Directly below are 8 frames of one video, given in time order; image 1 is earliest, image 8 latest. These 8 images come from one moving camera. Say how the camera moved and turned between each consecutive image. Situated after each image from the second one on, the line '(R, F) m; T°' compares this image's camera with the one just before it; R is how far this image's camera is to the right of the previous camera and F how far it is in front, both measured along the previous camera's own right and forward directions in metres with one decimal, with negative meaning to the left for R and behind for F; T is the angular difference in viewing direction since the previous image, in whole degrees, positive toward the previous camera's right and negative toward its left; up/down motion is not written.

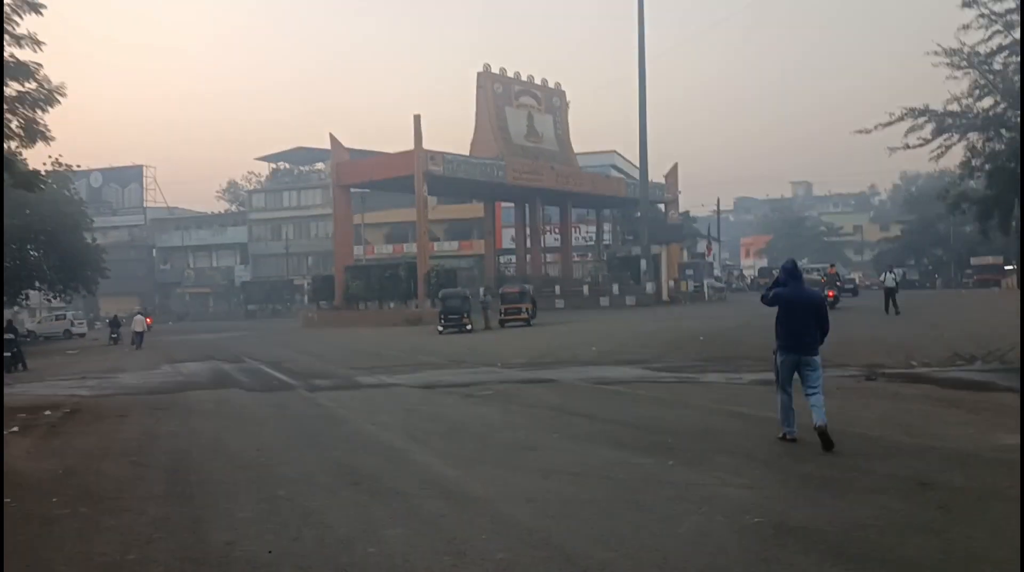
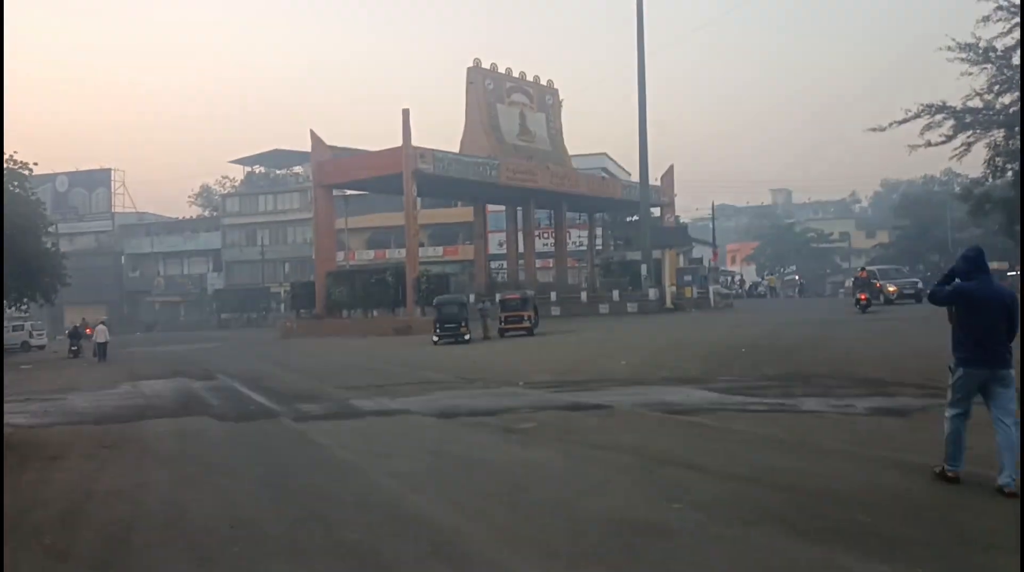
(-1.0, +3.2) m; +2°
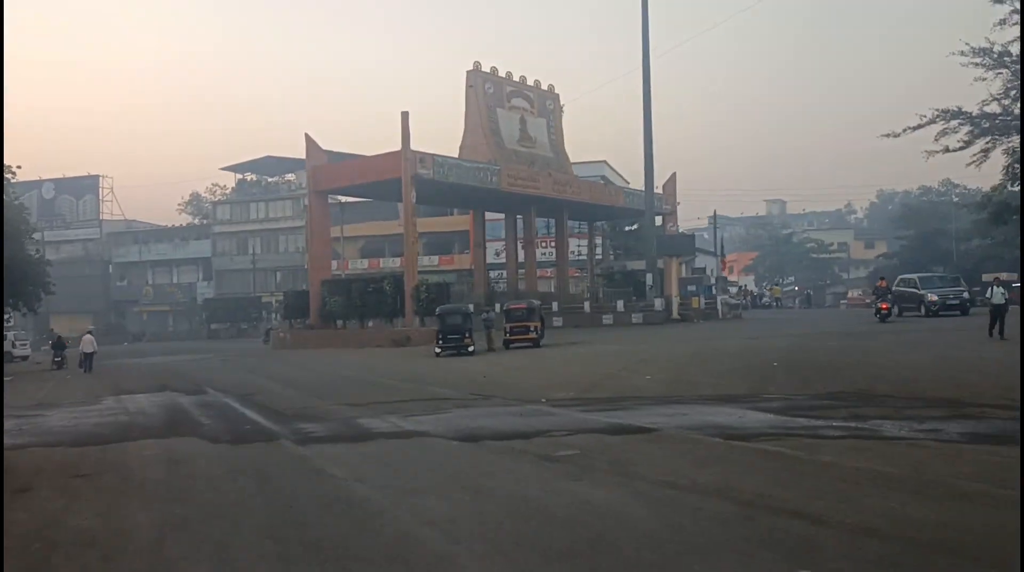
(-0.6, +1.6) m; +1°
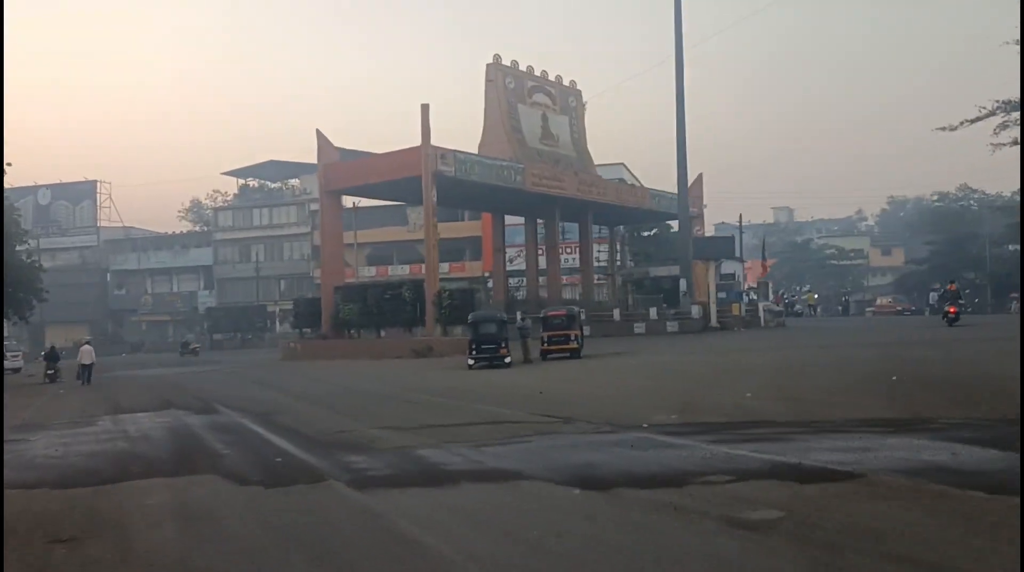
(-1.4, +3.1) m; 0°
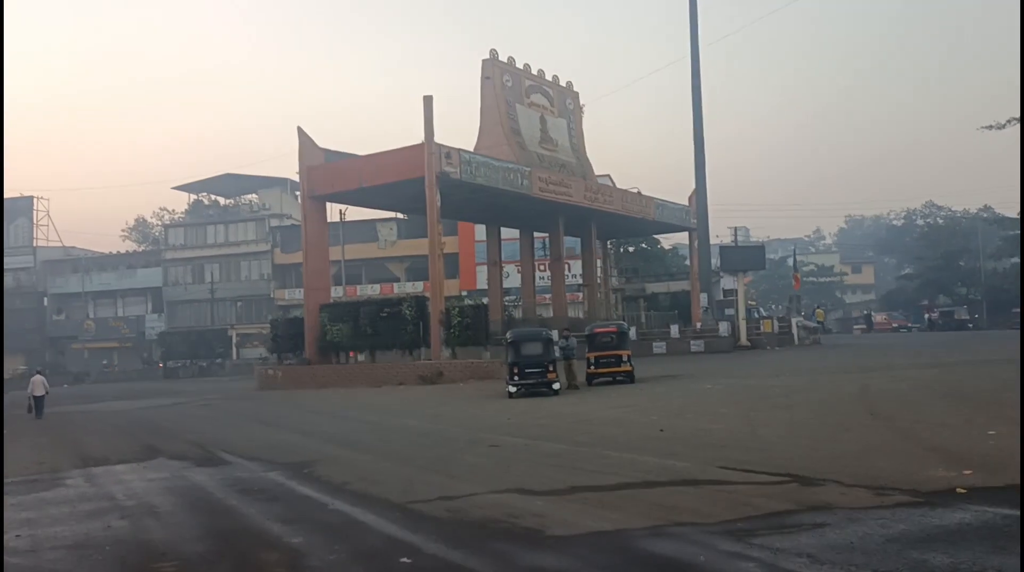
(-2.9, +4.7) m; +4°
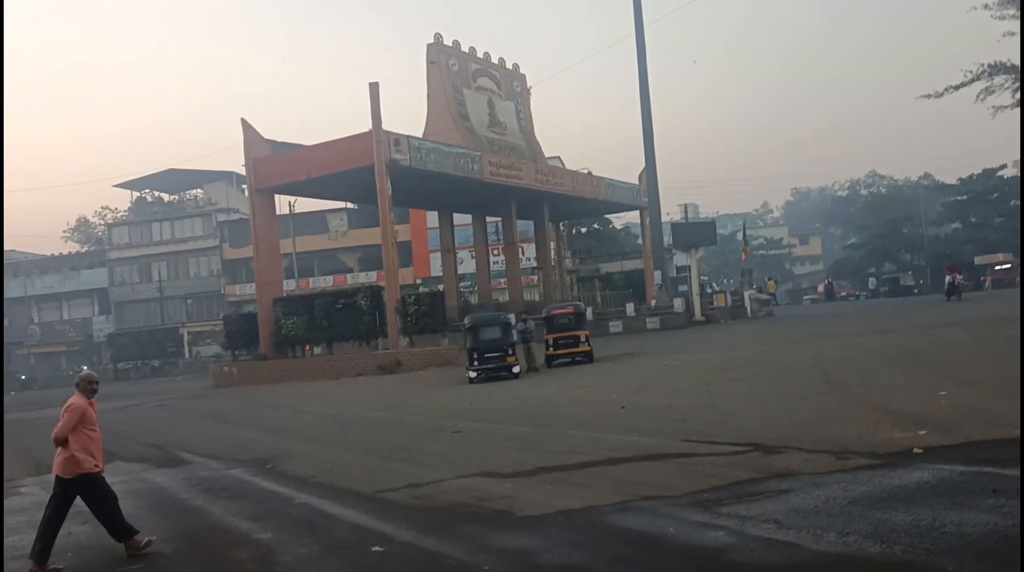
(-0.1, 0.0) m; +3°
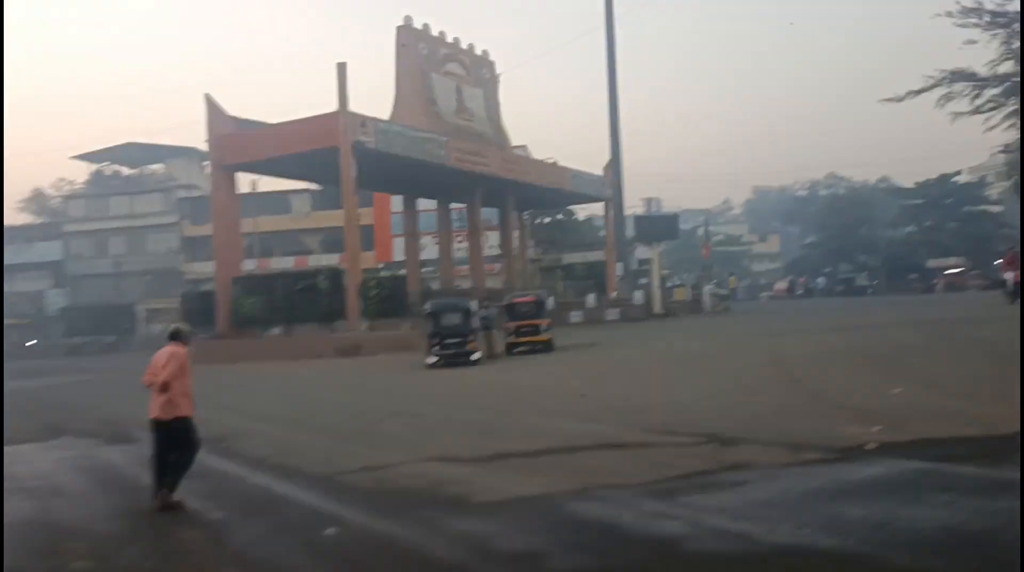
(0.0, 0.0) m; +3°
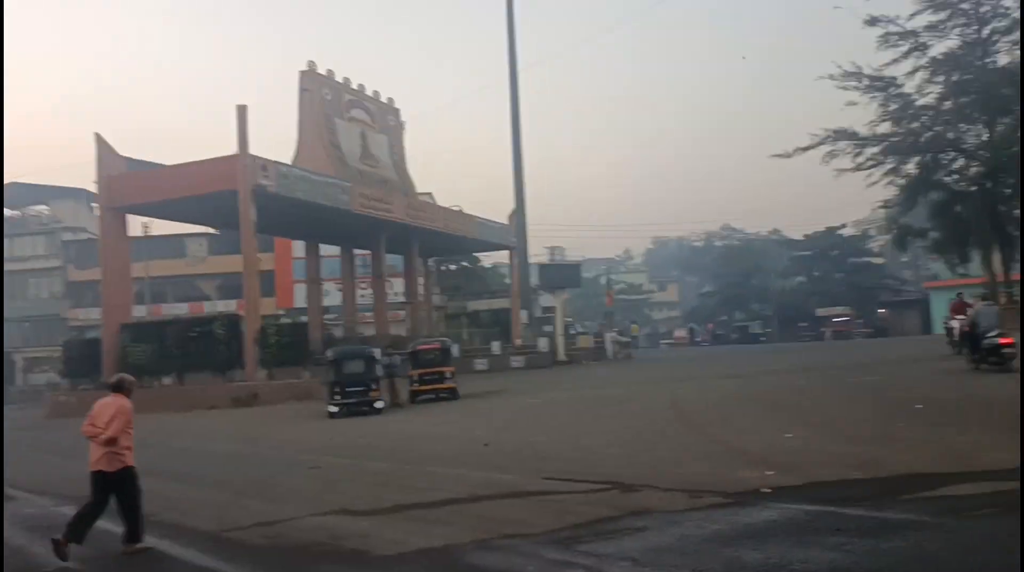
(0.0, +0.1) m; +6°
